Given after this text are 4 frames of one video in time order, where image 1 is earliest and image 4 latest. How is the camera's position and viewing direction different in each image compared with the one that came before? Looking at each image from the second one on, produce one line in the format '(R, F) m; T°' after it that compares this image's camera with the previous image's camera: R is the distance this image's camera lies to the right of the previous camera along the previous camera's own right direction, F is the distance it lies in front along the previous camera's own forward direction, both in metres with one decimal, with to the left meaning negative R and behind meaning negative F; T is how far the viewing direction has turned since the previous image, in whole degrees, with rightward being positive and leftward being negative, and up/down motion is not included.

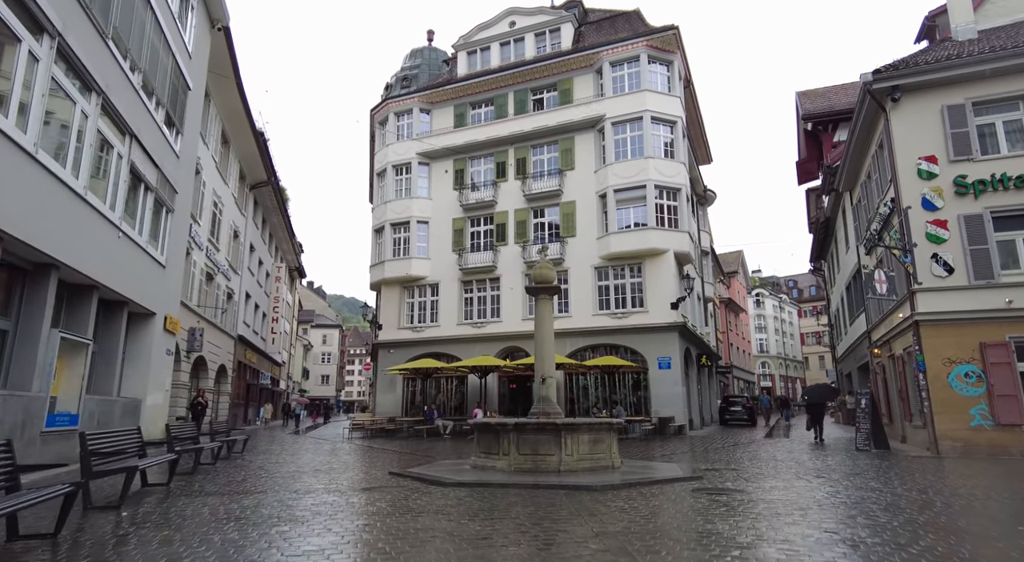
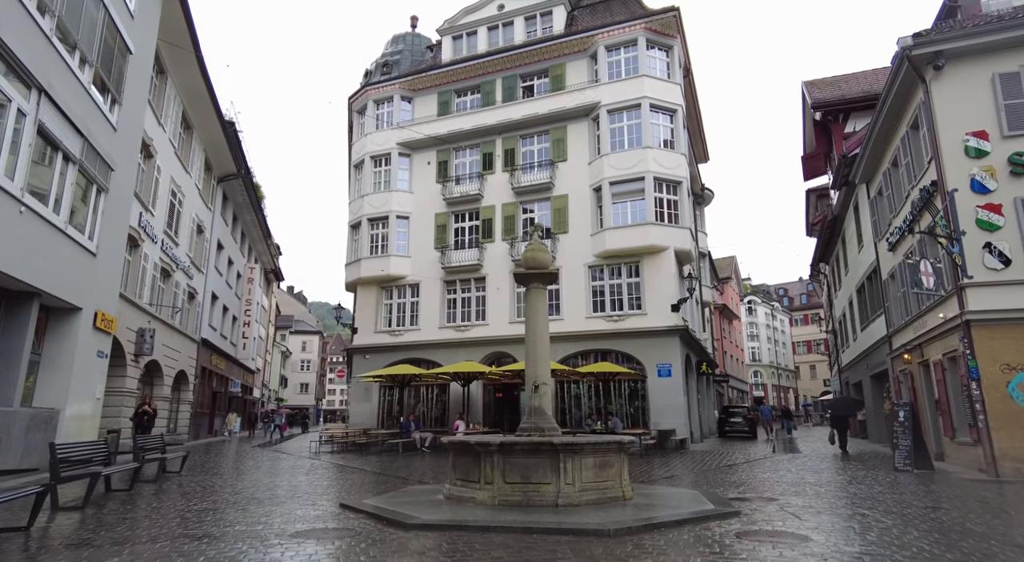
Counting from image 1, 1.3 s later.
(0.0, +2.2) m; +1°
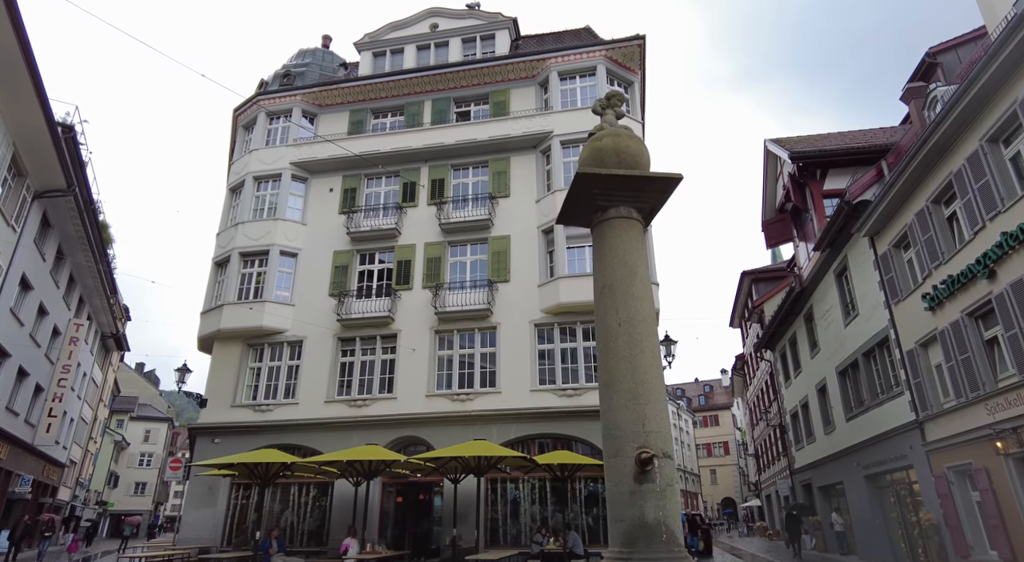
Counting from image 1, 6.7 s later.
(-1.0, +6.1) m; +10°
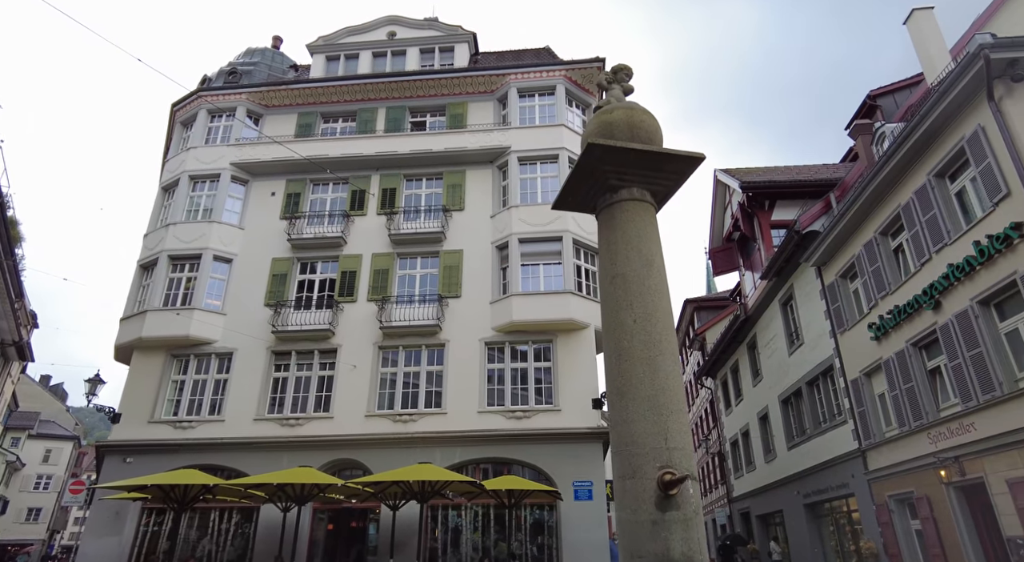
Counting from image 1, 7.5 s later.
(-0.3, +0.6) m; +5°
